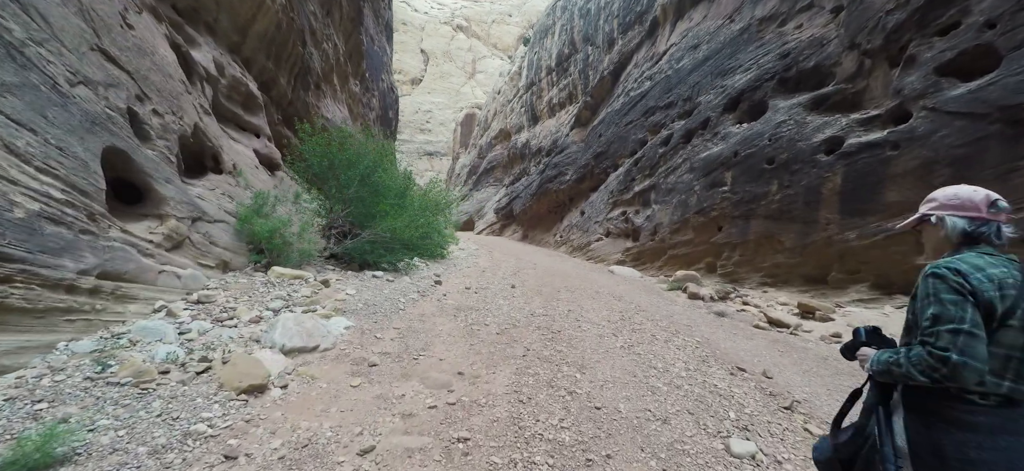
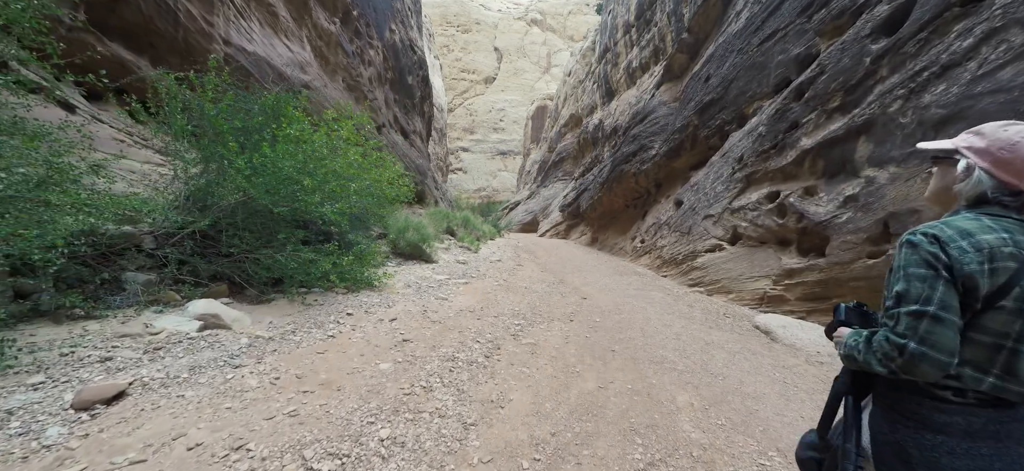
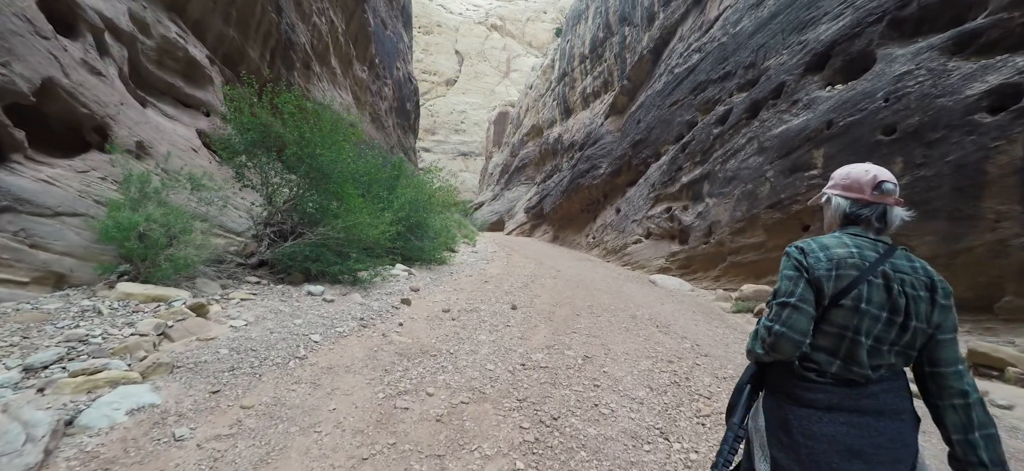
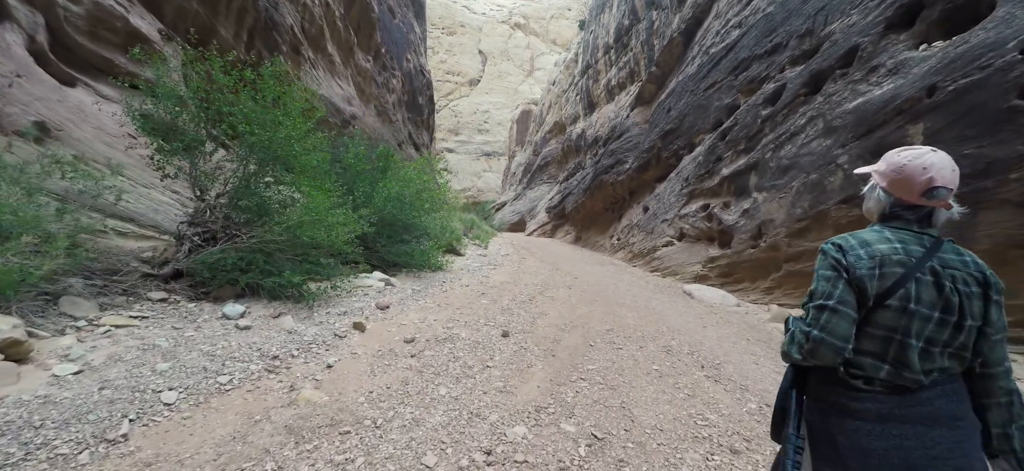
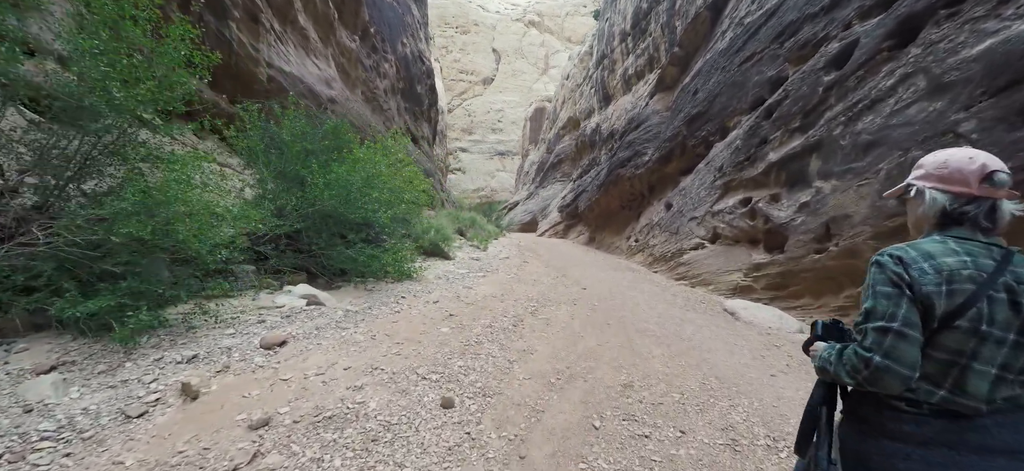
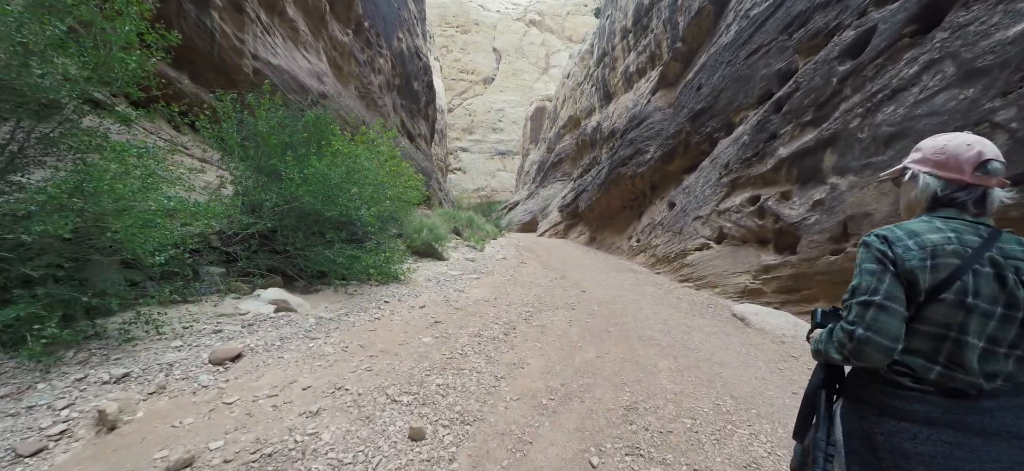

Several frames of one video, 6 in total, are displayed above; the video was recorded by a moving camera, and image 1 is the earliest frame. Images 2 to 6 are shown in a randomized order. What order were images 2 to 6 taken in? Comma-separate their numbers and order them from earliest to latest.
3, 4, 5, 6, 2
